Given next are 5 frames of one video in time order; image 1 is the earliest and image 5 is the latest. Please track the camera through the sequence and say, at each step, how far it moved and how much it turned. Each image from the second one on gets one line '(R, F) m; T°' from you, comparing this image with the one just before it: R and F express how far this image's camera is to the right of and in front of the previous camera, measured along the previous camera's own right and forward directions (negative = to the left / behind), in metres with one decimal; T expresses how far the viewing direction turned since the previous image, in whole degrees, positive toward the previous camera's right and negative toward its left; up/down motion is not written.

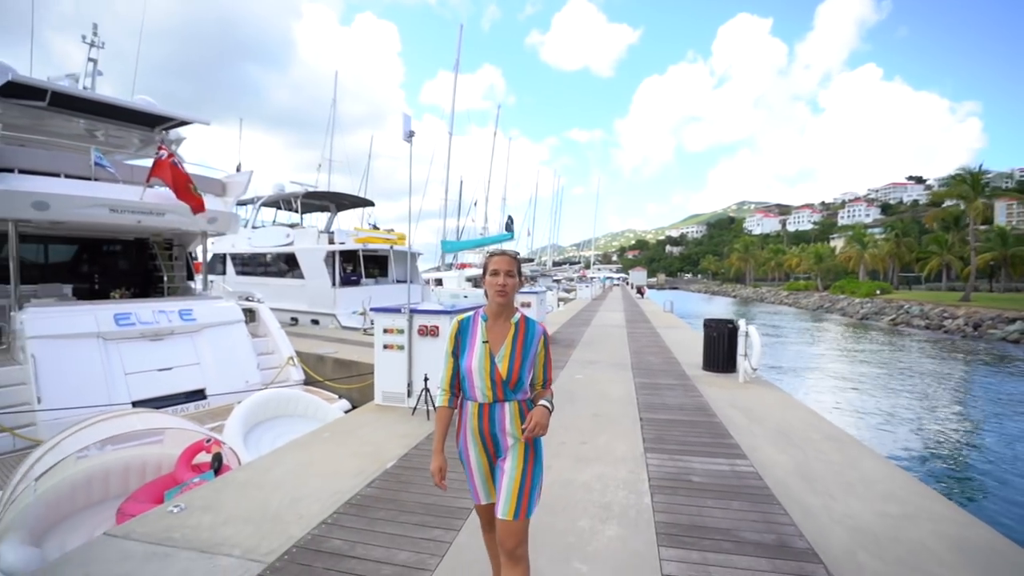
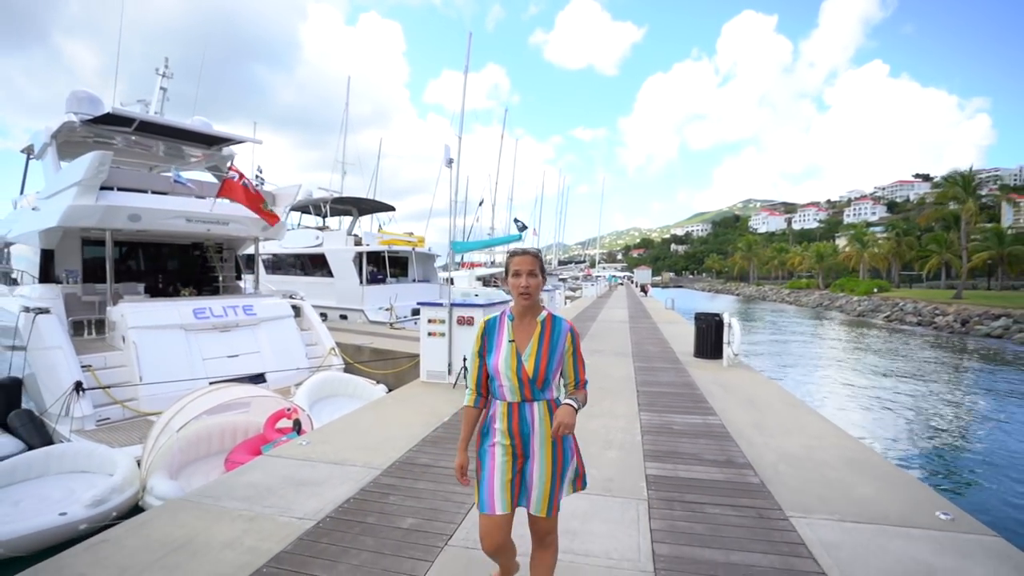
(-0.2, -1.2) m; 0°
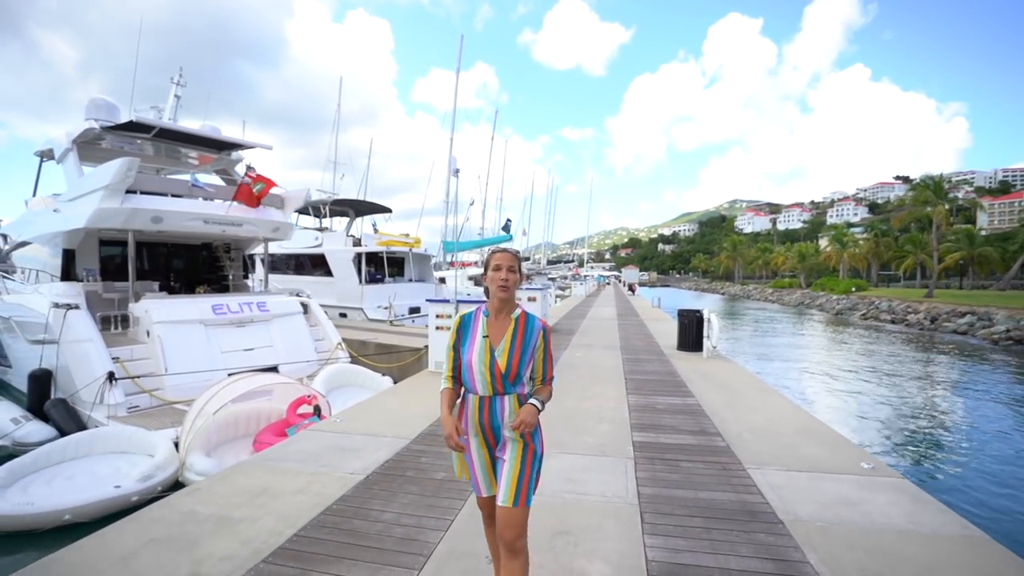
(-0.2, -0.7) m; +1°
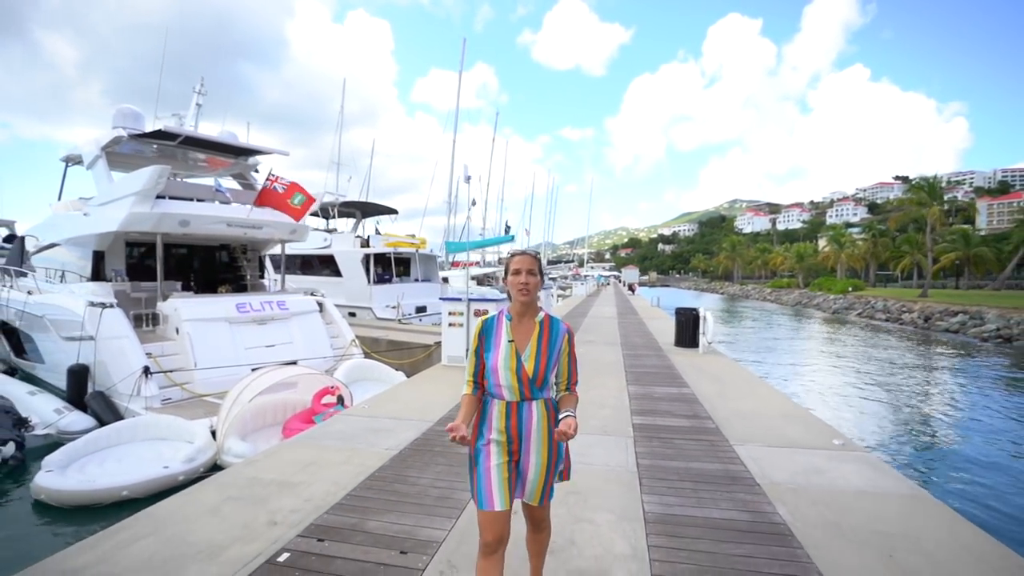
(-0.1, -0.5) m; 0°
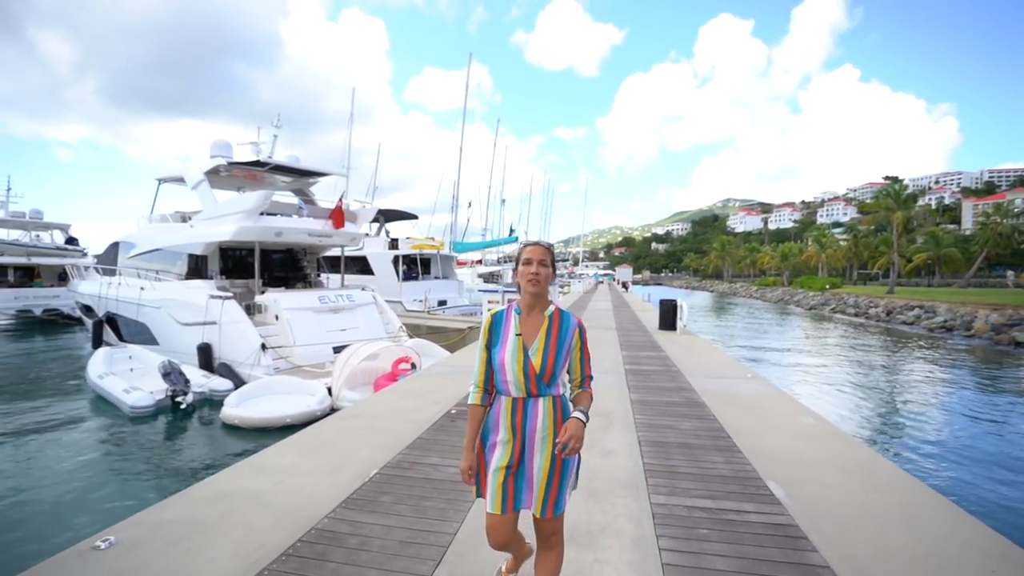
(-0.6, -2.7) m; +1°
